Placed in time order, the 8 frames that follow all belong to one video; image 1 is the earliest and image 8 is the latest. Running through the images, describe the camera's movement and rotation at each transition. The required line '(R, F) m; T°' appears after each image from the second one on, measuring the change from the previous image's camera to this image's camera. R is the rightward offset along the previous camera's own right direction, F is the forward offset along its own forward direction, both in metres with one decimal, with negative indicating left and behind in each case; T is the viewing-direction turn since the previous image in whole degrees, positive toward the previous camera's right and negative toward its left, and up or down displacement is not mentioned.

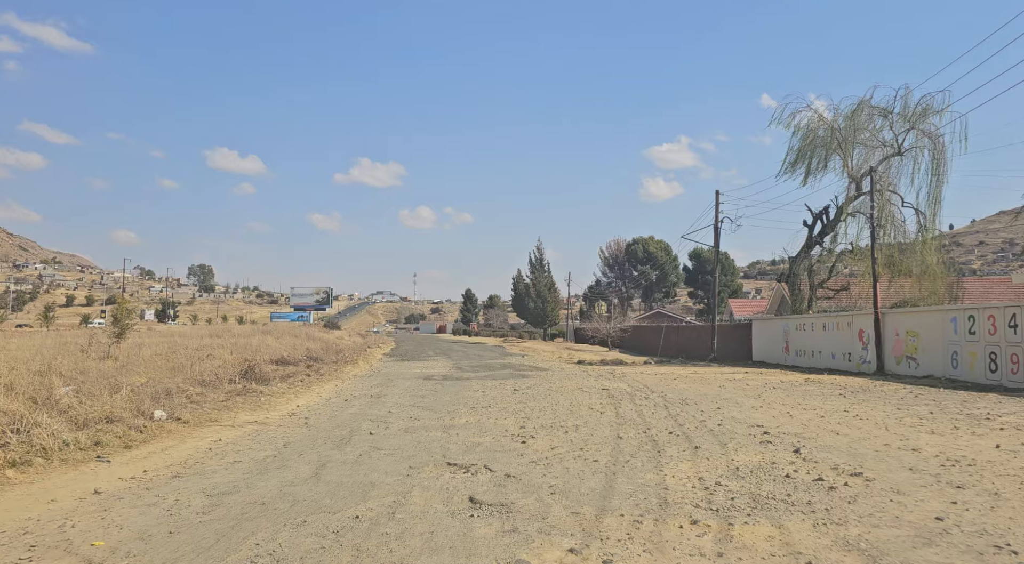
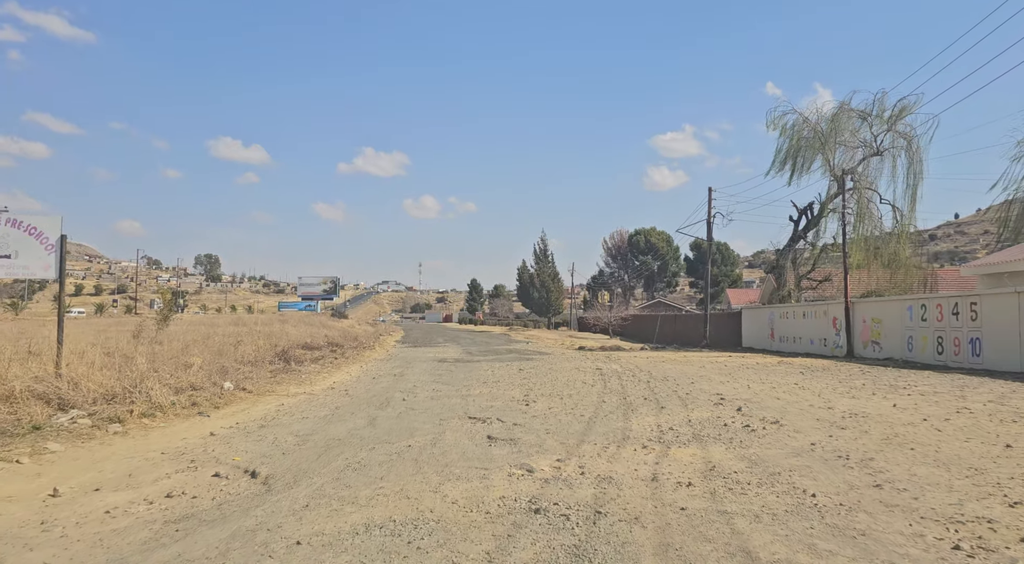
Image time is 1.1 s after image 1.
(0.0, -2.3) m; 0°
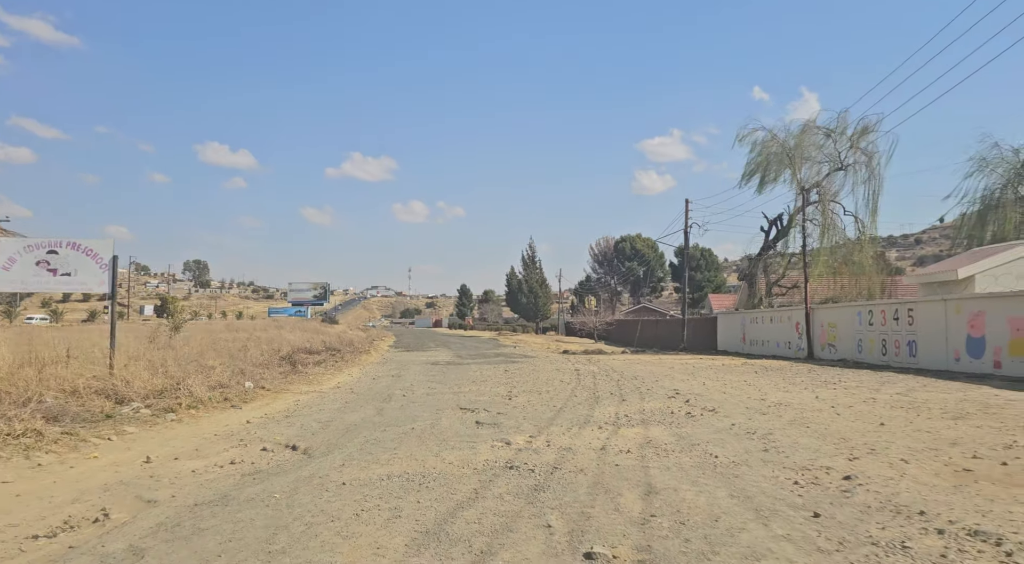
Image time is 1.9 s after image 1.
(+0.1, -2.0) m; +1°
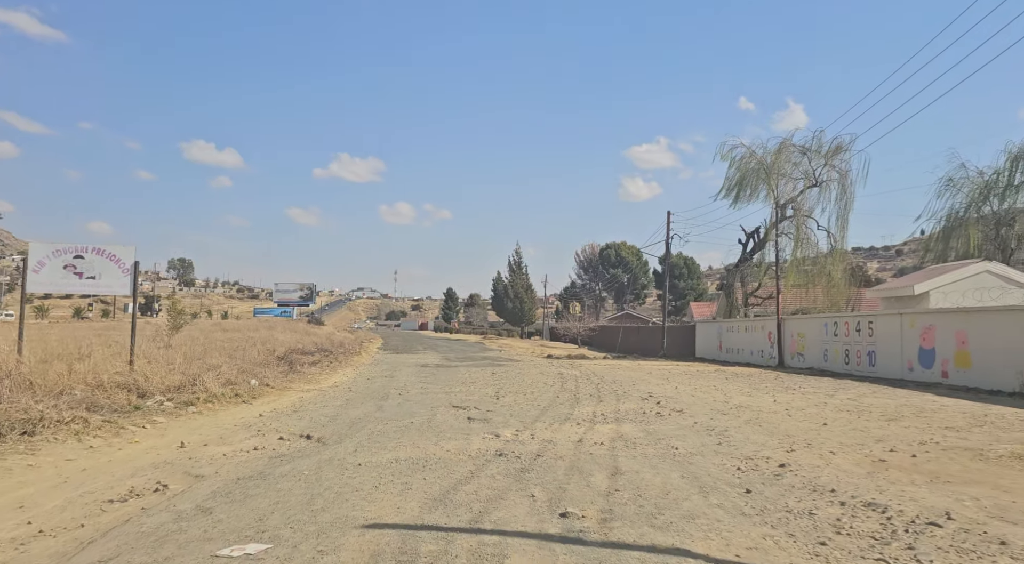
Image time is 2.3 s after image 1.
(-0.1, -1.2) m; +1°
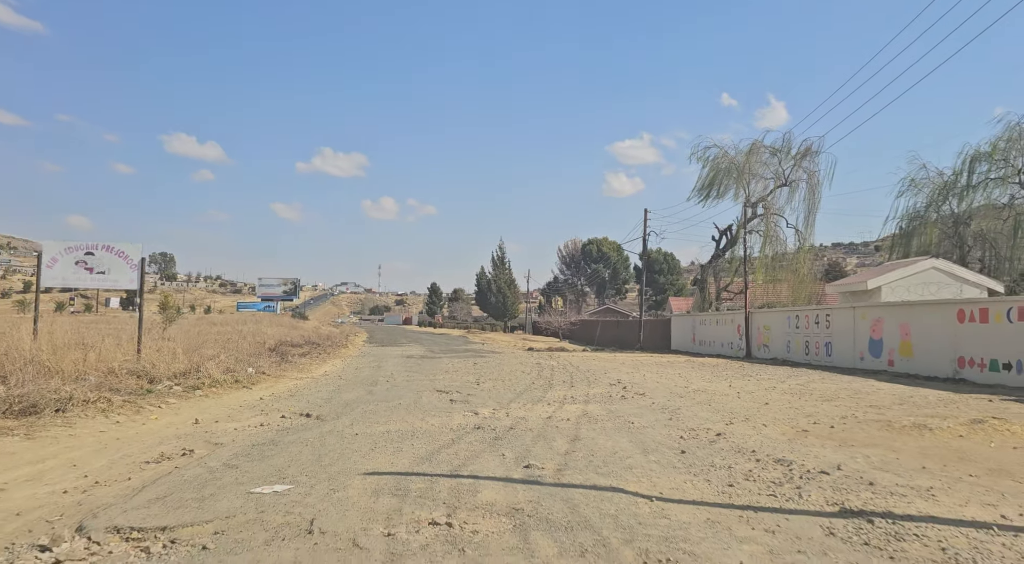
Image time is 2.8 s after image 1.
(+0.1, -1.3) m; +1°
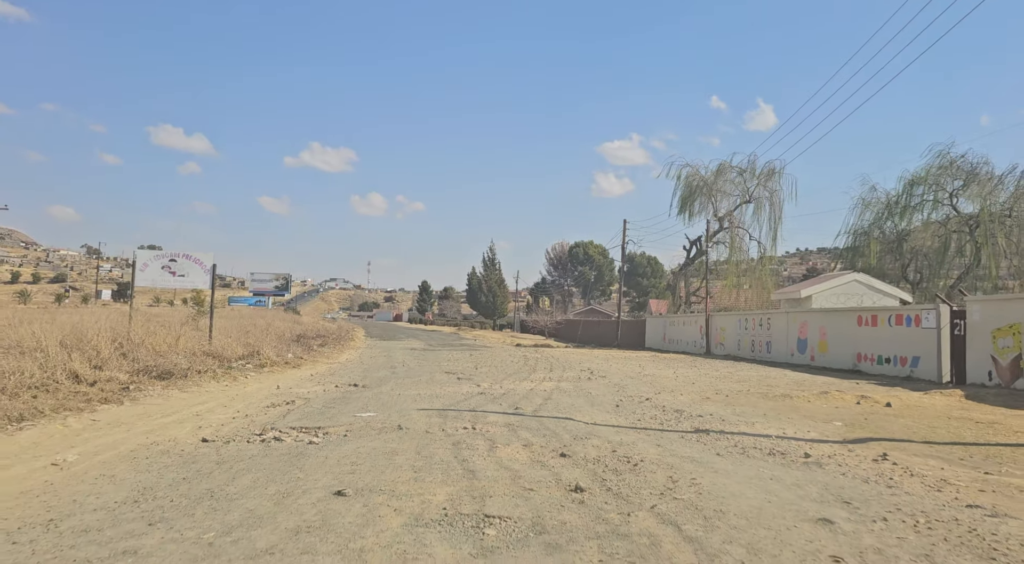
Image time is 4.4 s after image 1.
(-0.1, -4.1) m; +1°
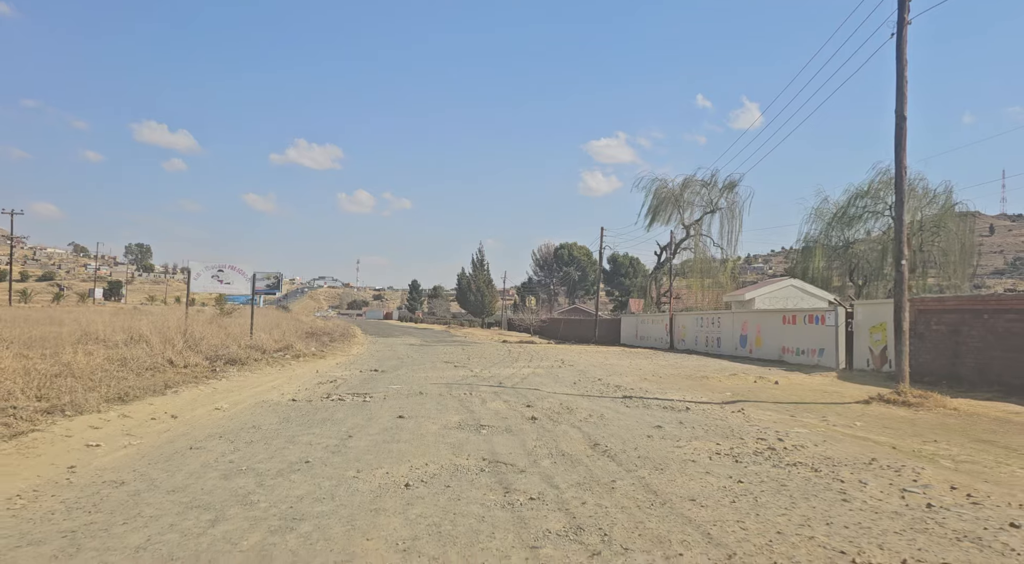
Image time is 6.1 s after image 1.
(+0.1, -4.3) m; +1°
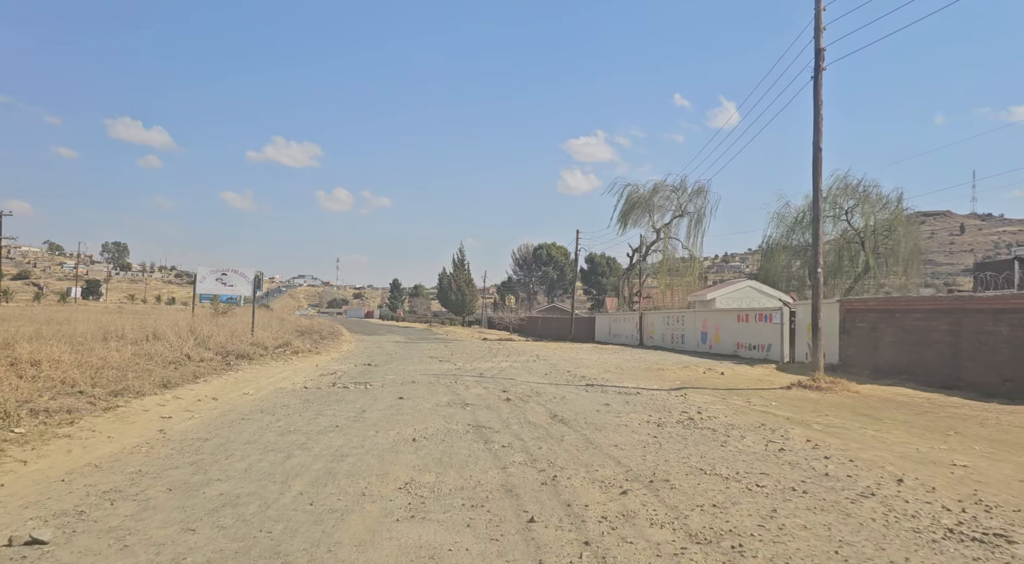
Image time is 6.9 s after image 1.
(0.0, -2.3) m; +2°
